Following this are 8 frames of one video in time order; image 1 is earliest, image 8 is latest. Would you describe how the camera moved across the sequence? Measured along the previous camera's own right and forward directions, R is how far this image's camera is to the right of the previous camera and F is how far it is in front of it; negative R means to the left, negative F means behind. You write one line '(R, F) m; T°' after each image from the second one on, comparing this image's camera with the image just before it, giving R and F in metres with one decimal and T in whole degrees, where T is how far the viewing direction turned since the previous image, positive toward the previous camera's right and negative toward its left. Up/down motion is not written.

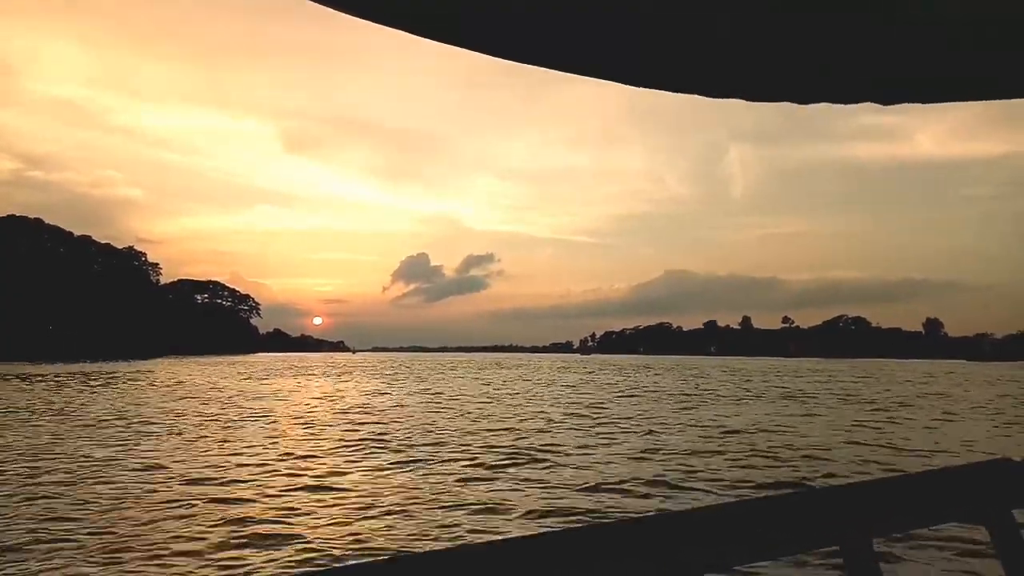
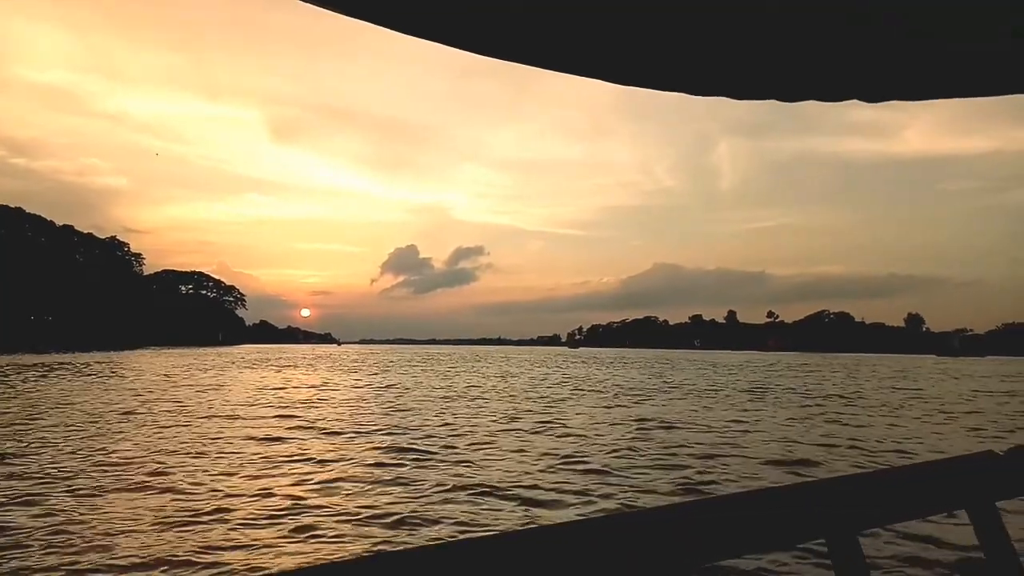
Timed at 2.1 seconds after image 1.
(-0.9, +0.3) m; +1°
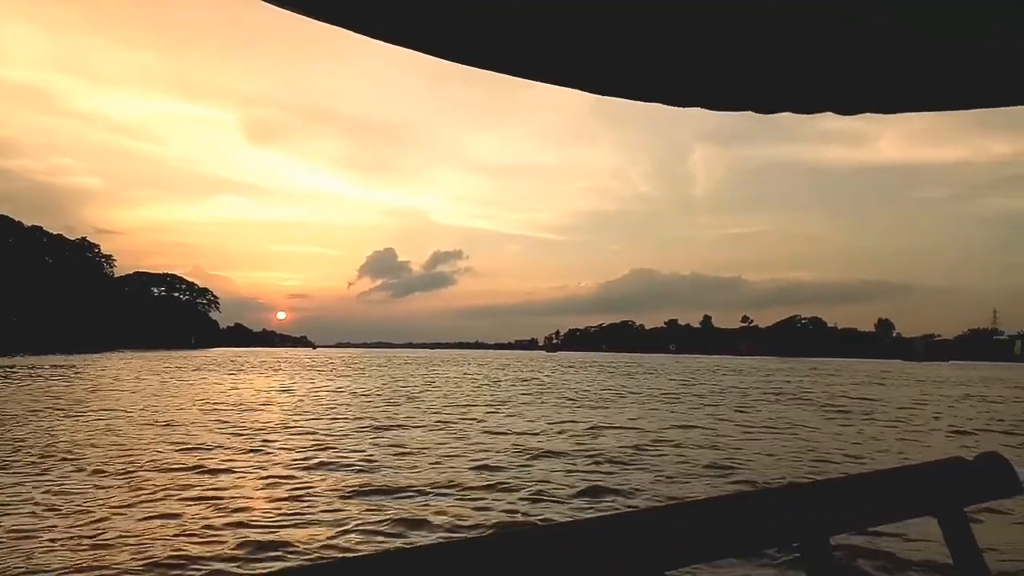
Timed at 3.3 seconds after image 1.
(0.0, 0.0) m; +2°
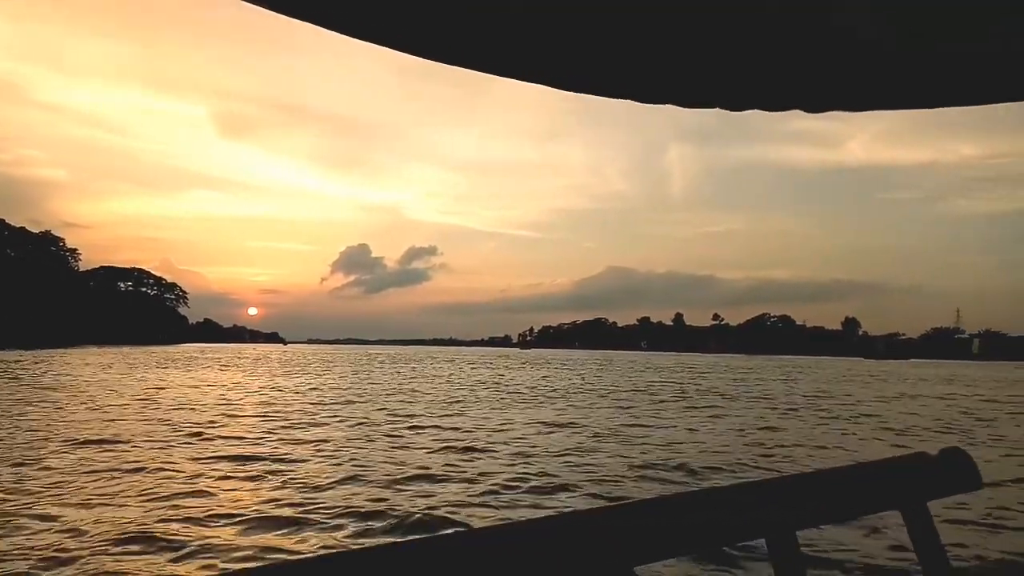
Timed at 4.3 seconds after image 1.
(-0.6, -0.3) m; +2°
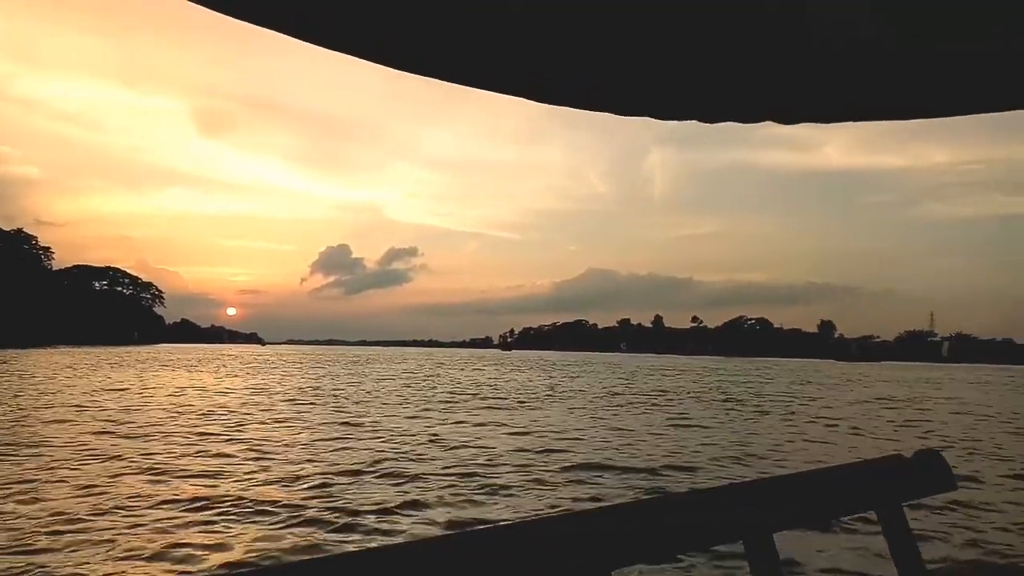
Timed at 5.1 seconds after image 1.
(0.0, +0.7) m; +2°
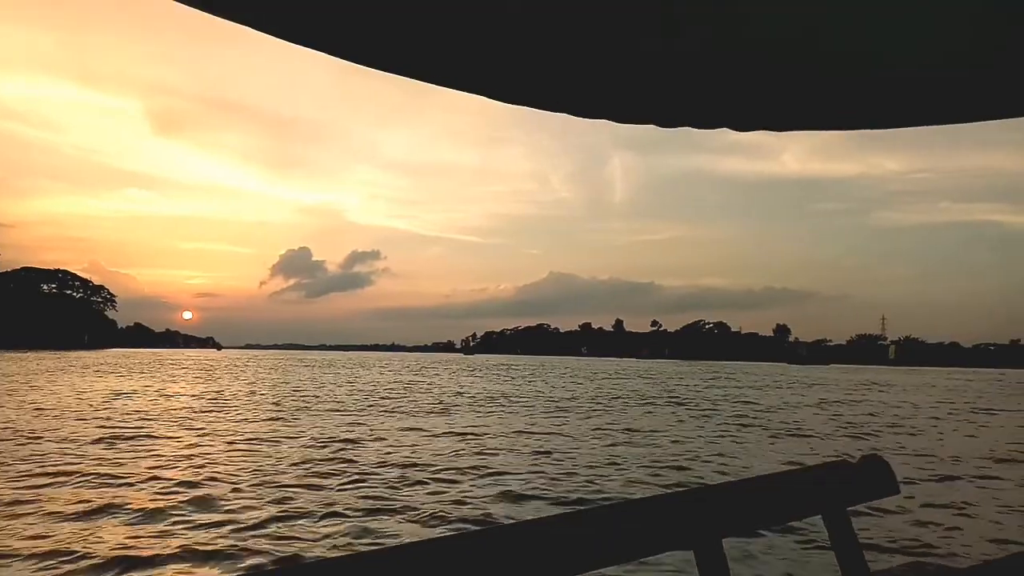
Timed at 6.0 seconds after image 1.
(-1.6, -2.1) m; +3°
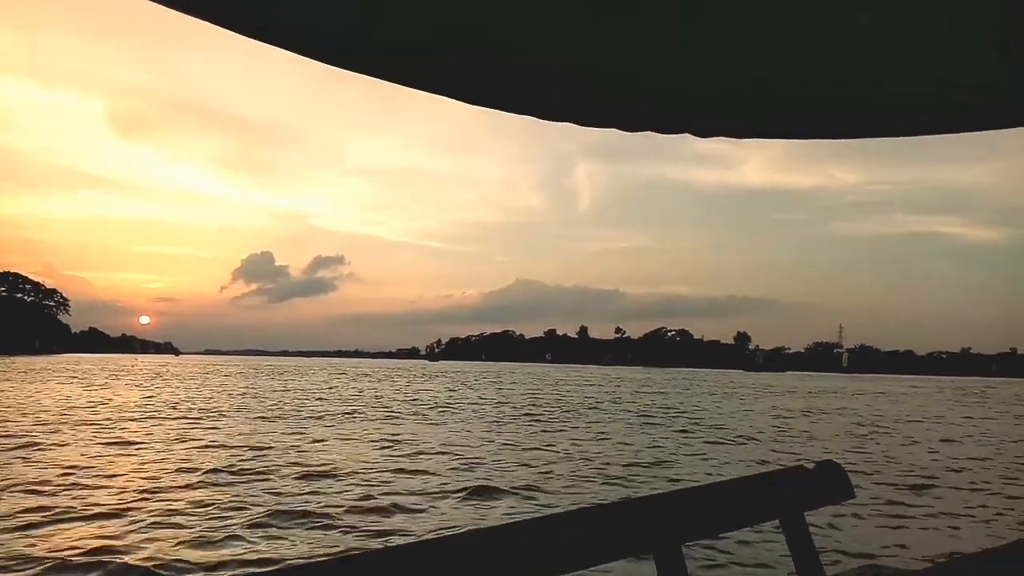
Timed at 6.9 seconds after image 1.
(0.0, 0.0) m; +3°
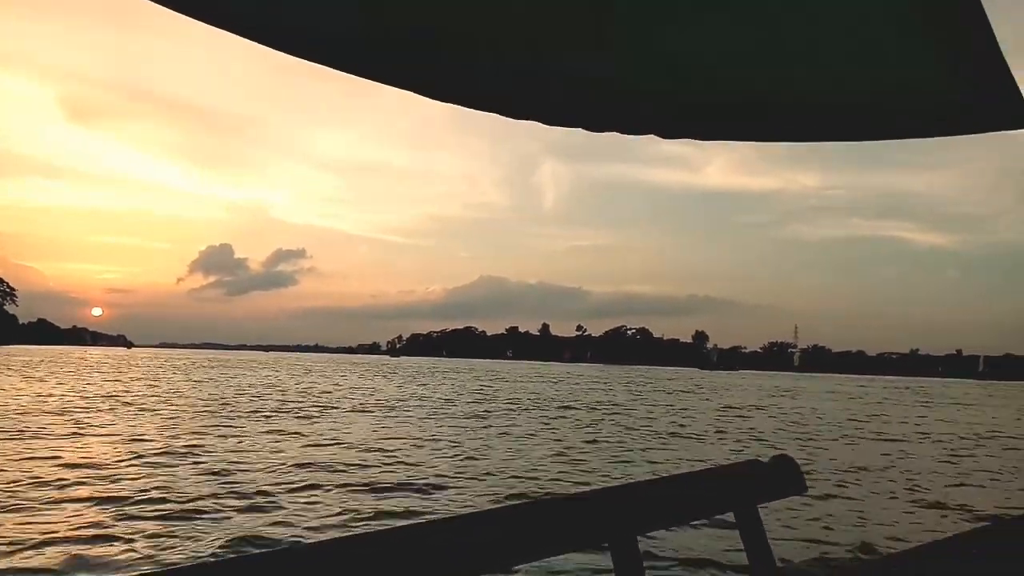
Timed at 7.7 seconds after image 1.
(-0.1, -0.1) m; +3°
